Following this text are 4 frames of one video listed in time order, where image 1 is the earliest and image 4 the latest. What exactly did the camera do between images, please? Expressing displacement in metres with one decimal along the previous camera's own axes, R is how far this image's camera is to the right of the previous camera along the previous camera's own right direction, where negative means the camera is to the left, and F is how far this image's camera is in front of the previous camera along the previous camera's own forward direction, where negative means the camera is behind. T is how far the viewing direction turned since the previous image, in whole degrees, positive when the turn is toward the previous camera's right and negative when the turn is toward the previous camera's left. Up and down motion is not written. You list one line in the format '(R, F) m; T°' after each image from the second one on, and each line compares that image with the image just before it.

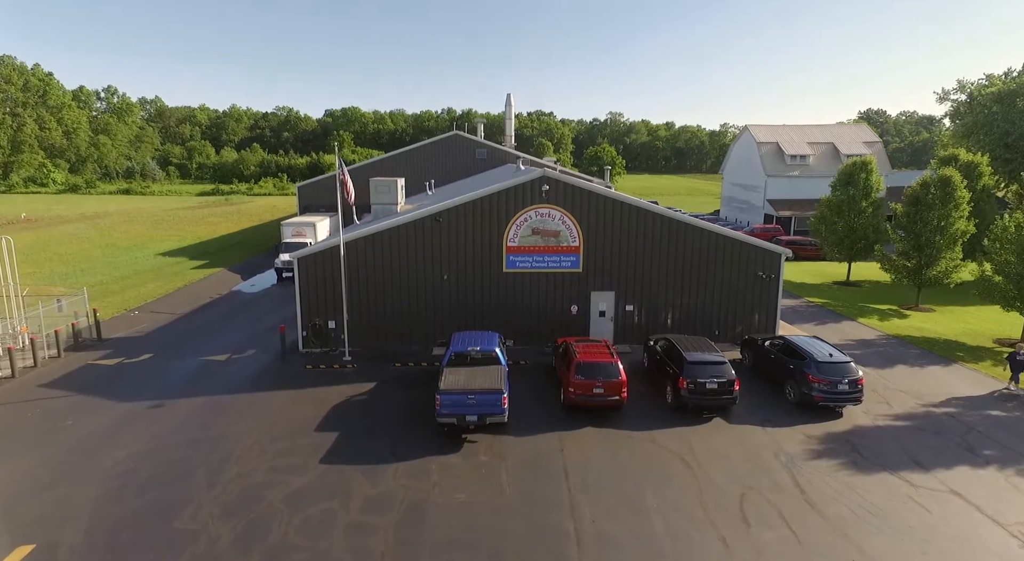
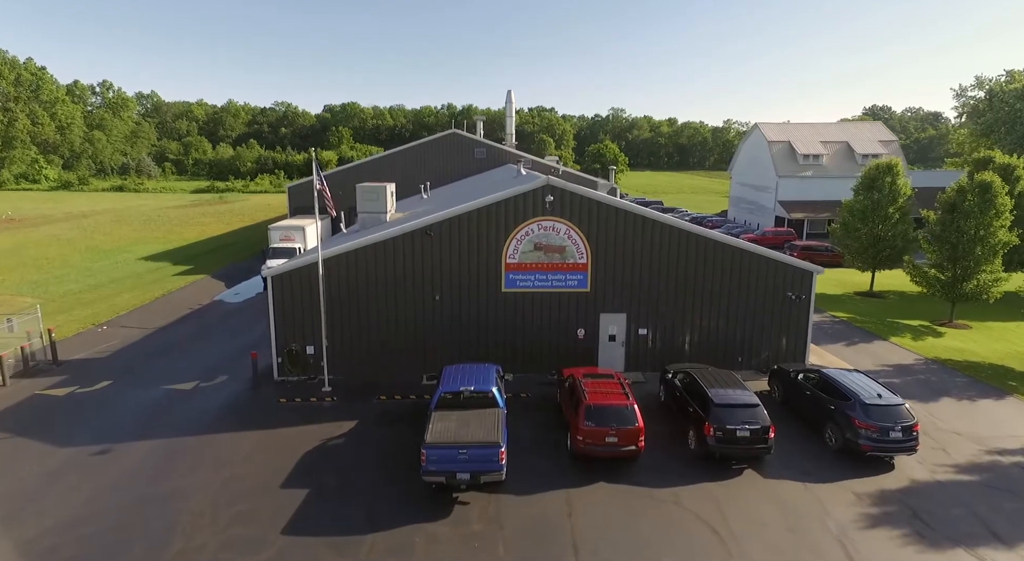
(0.0, +2.0) m; 0°
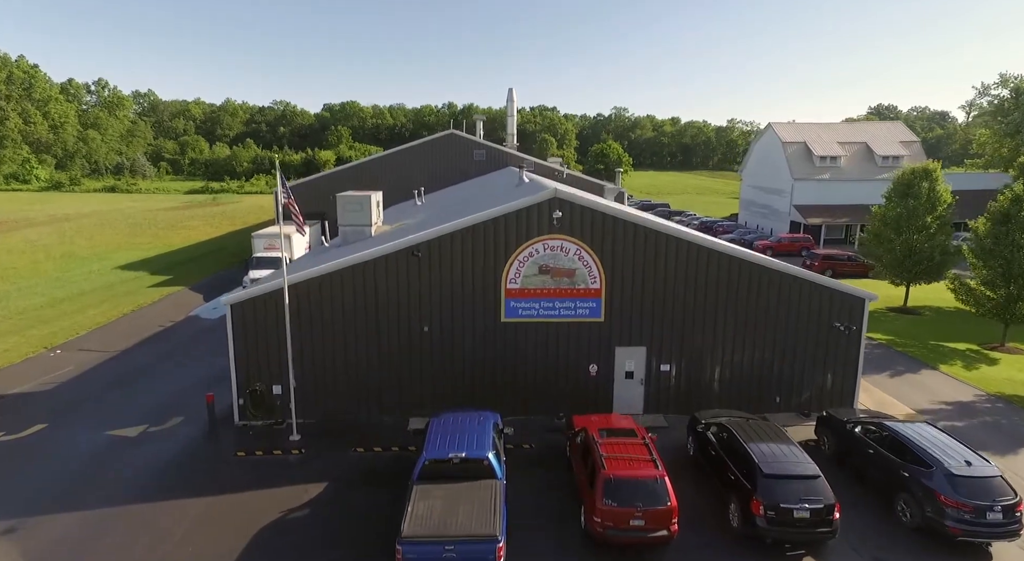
(0.0, +2.5) m; 0°
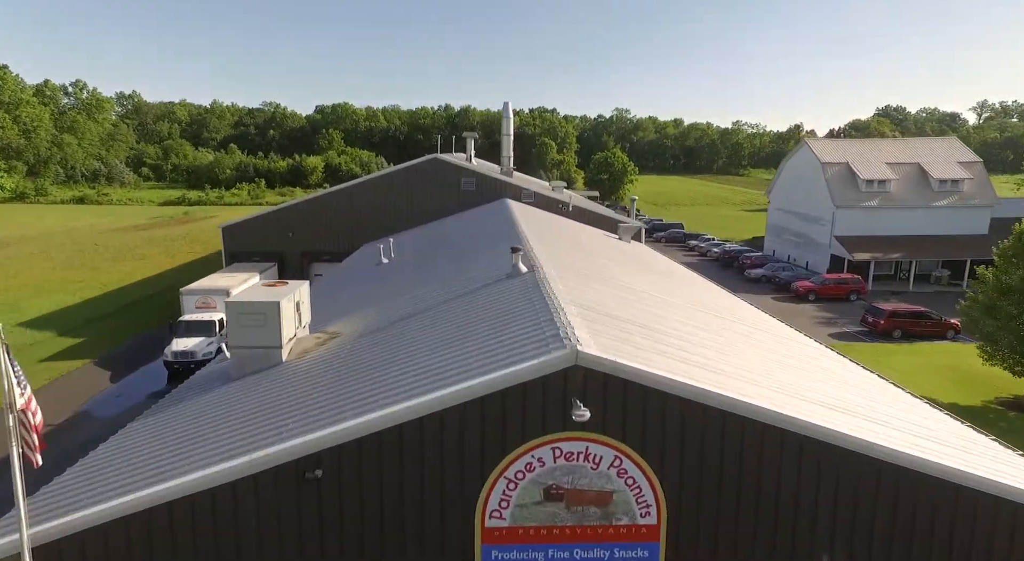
(+0.2, +6.7) m; 0°
